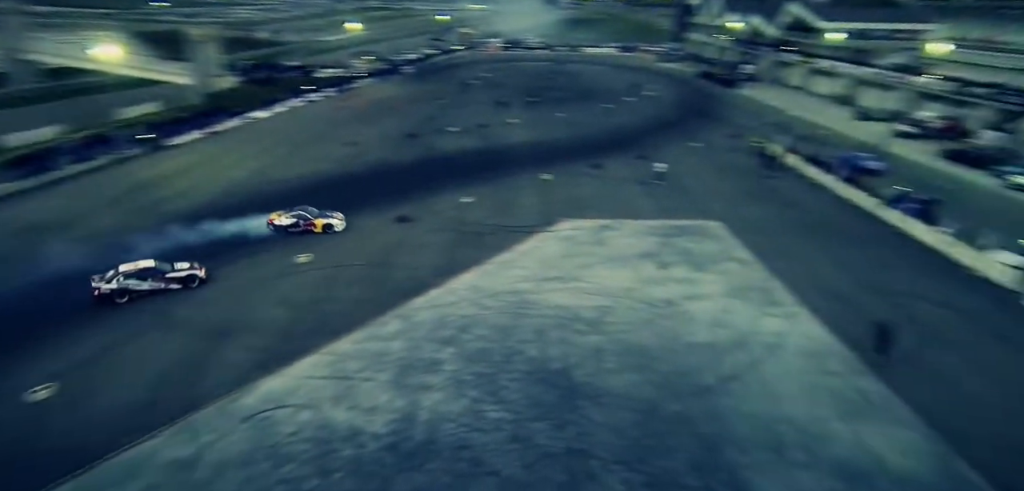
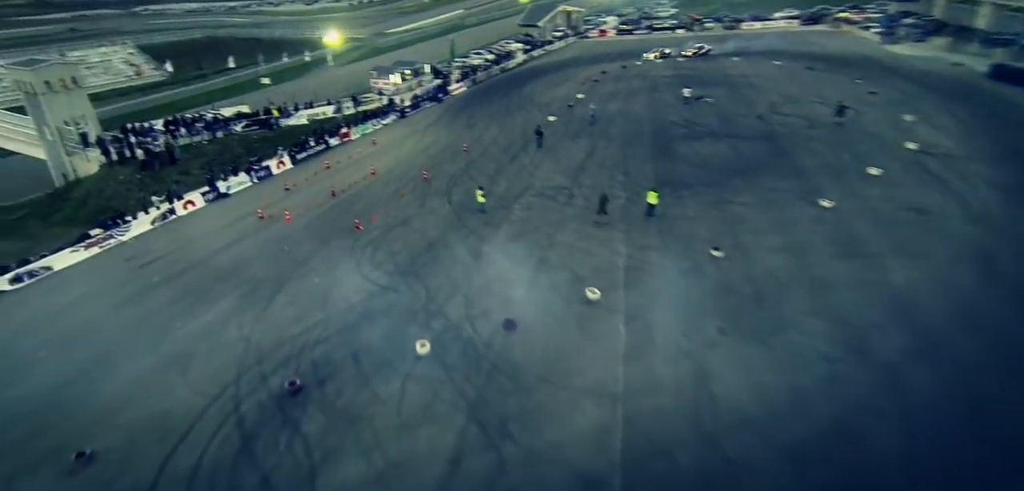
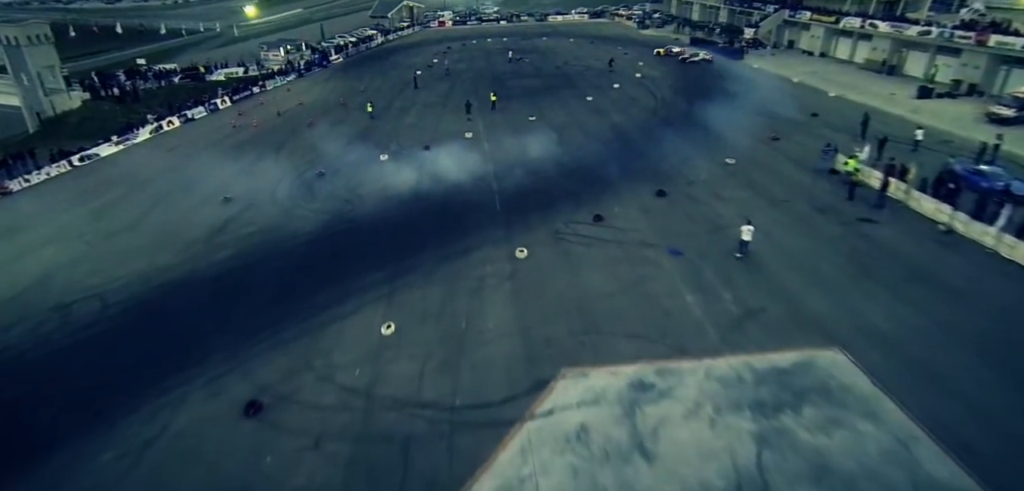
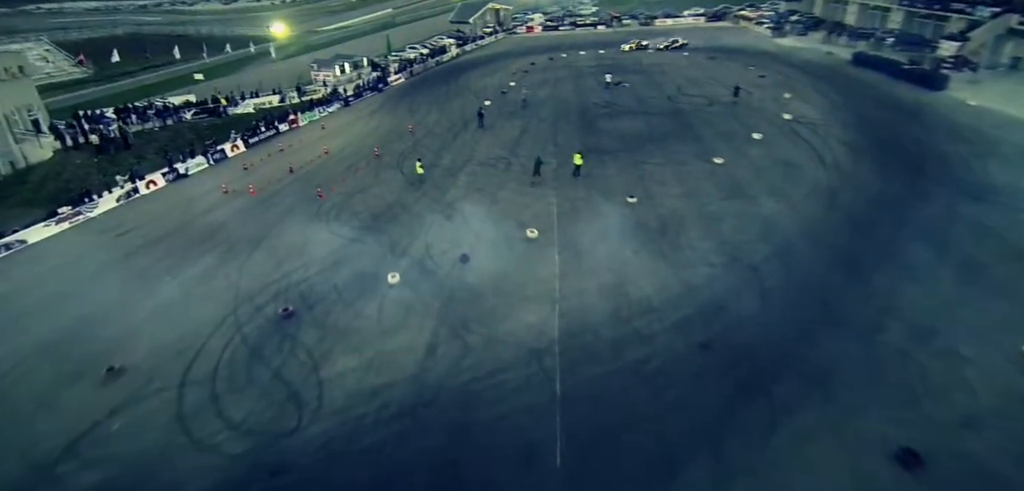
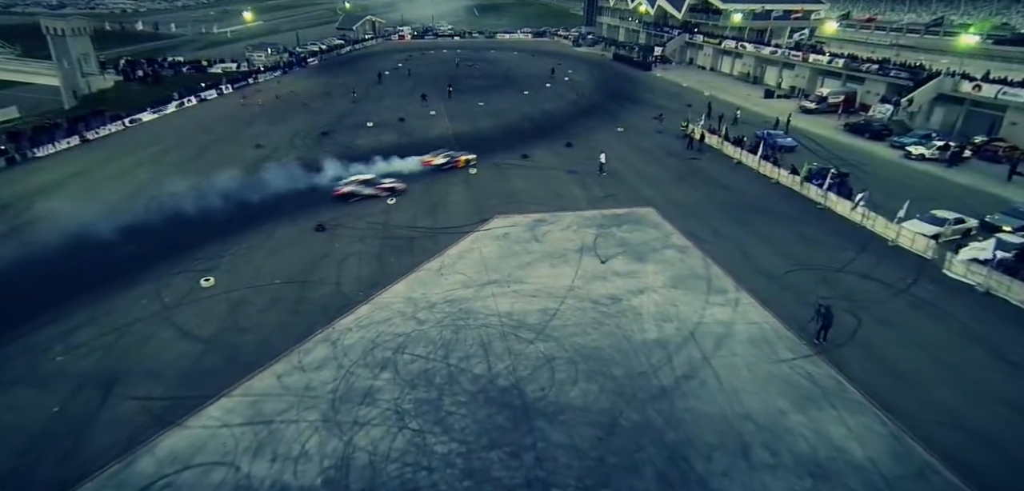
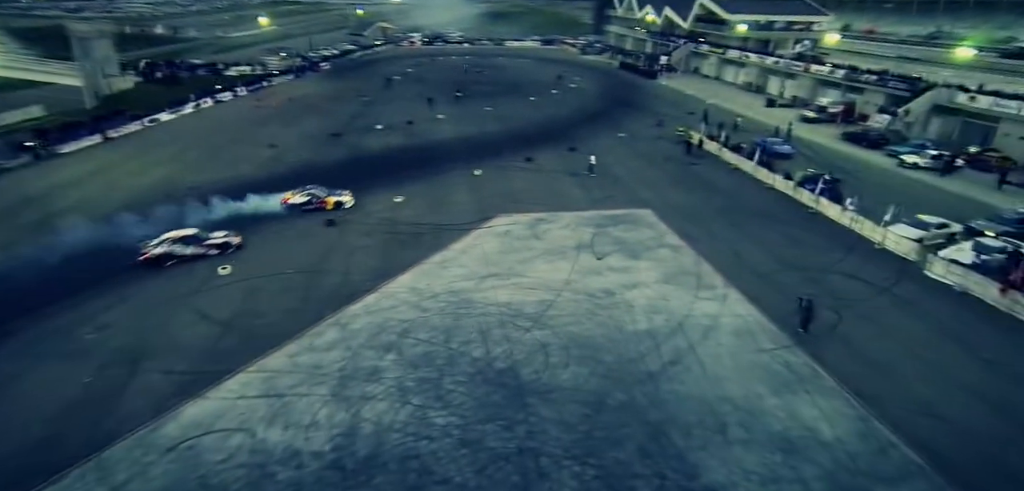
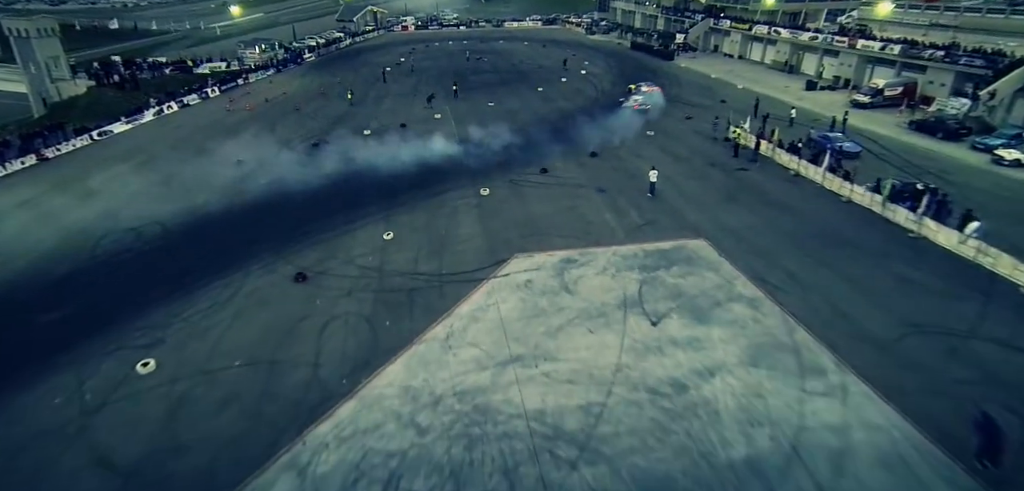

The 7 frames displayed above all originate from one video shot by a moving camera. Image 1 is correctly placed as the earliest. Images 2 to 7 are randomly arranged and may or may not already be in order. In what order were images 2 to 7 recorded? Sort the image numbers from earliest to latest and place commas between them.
6, 5, 7, 3, 4, 2
